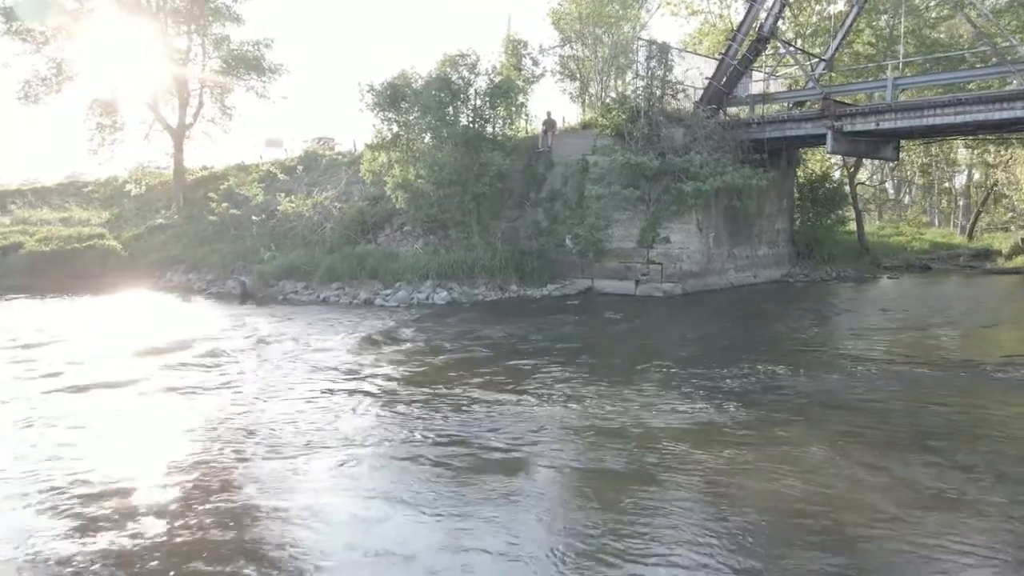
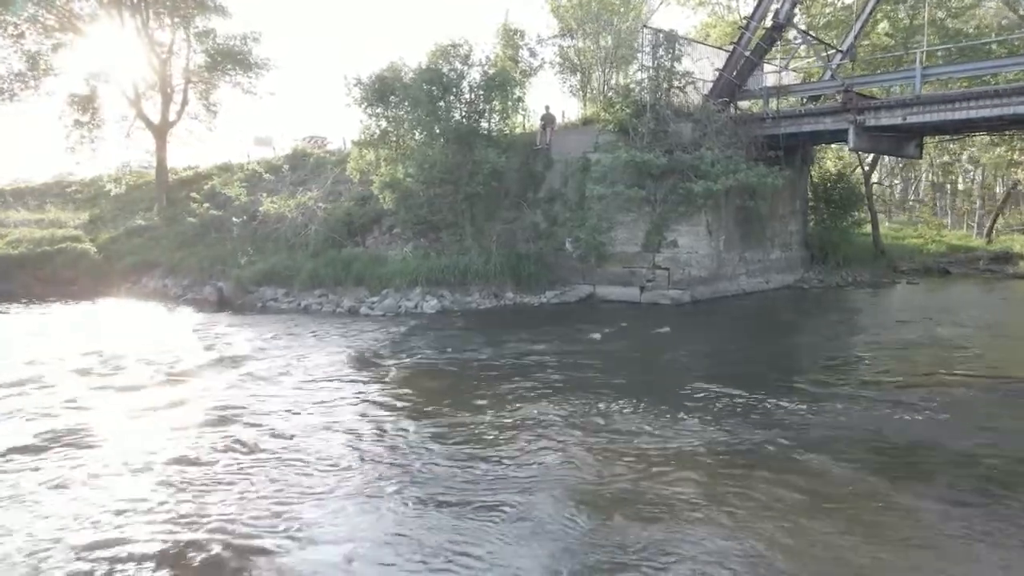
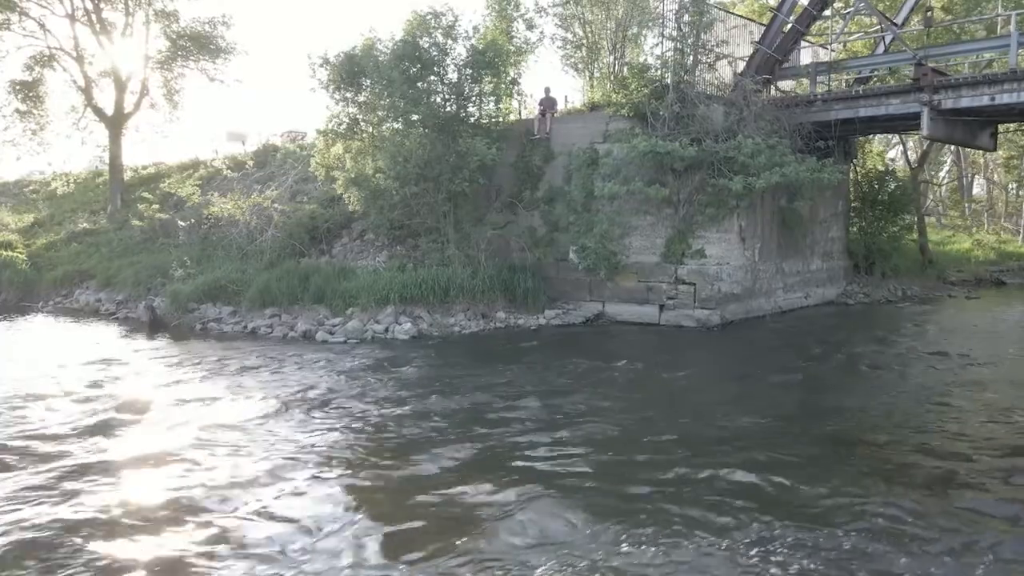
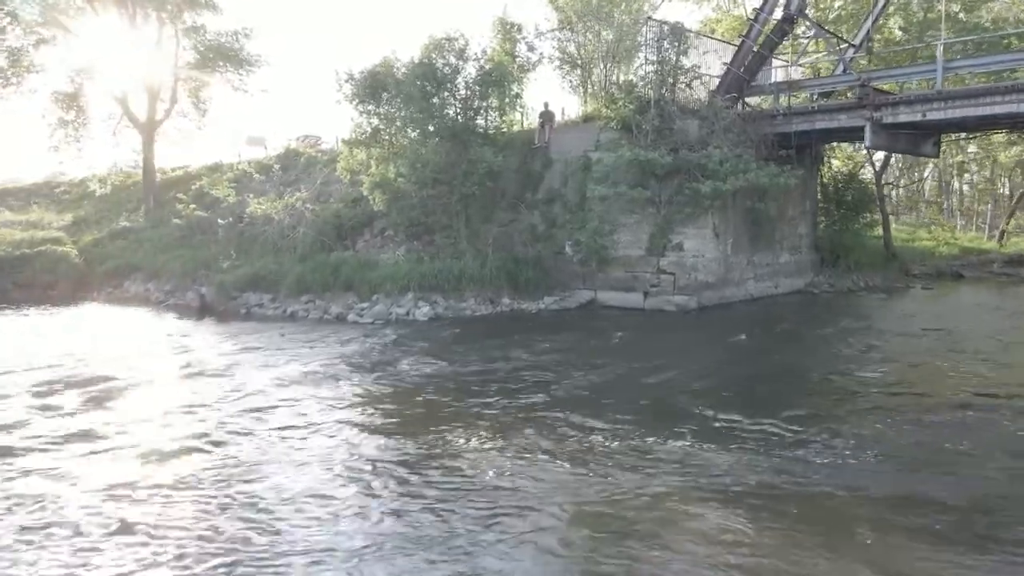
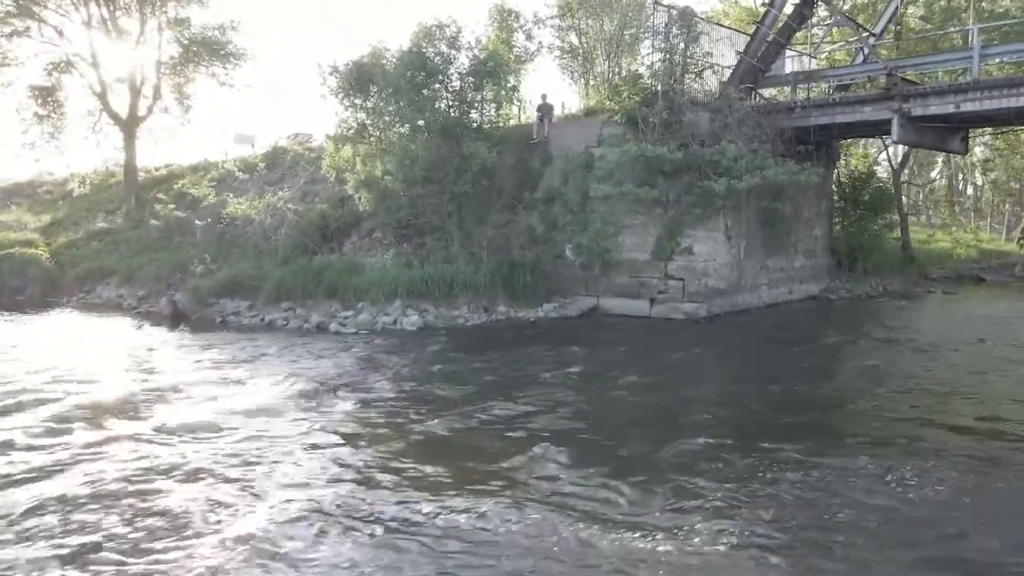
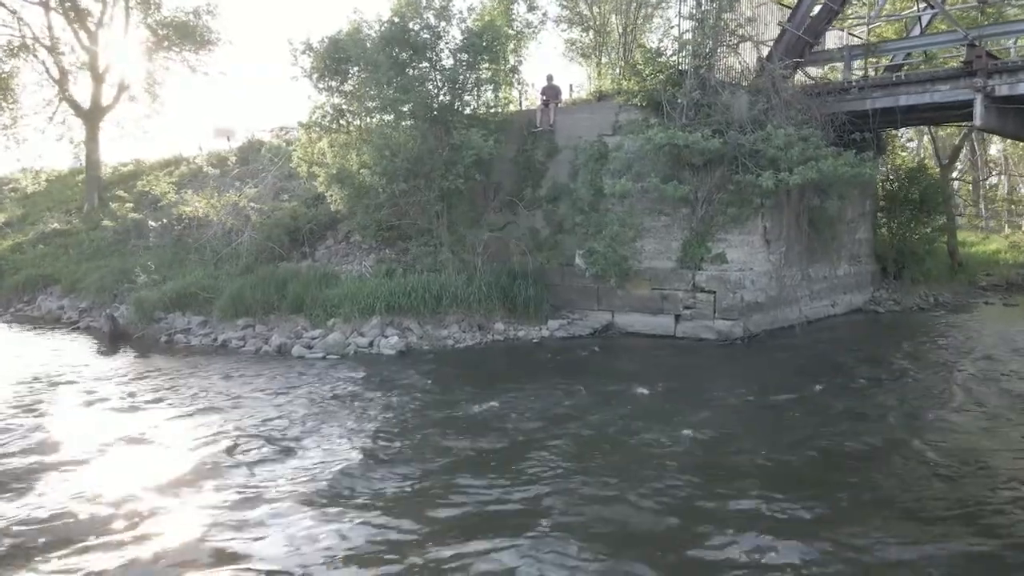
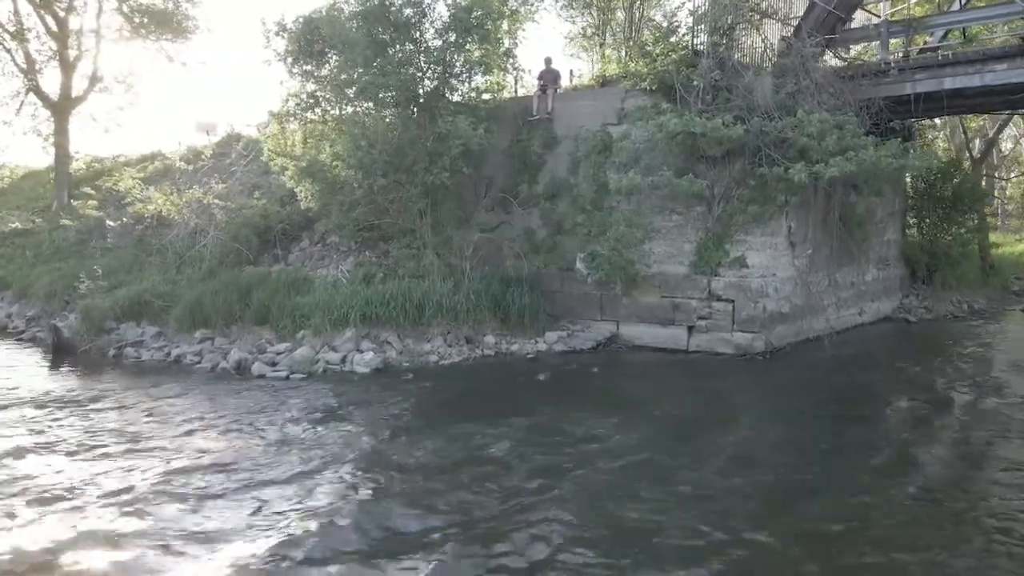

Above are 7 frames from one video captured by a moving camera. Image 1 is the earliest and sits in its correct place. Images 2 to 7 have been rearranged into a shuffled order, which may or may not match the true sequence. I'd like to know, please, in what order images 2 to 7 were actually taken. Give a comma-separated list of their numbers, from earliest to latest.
2, 4, 5, 3, 6, 7
